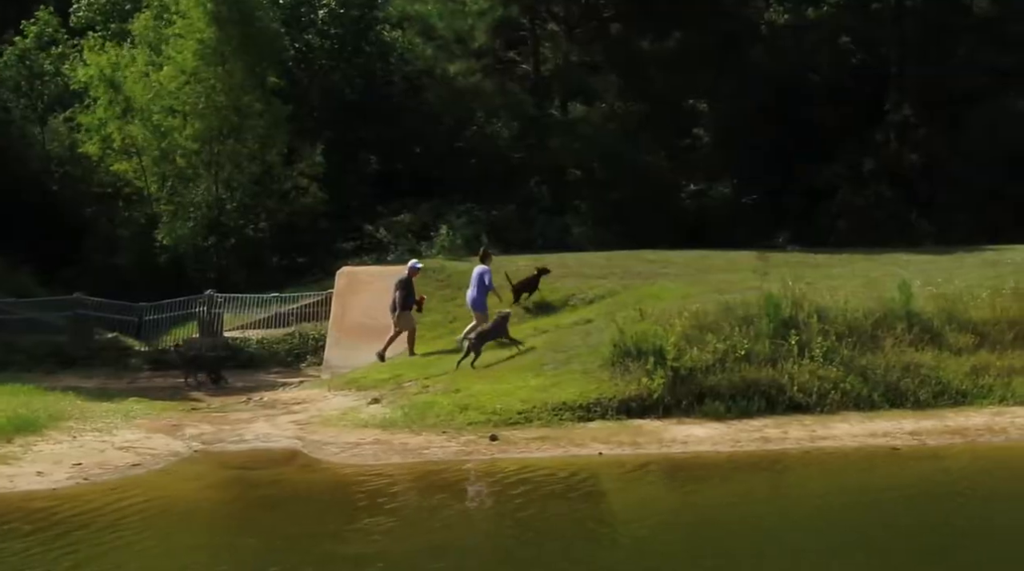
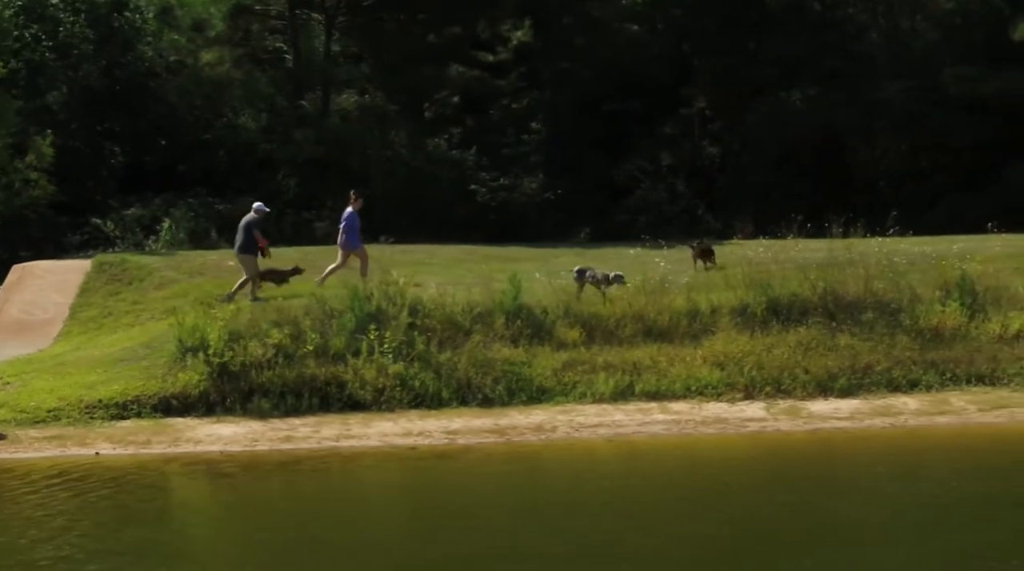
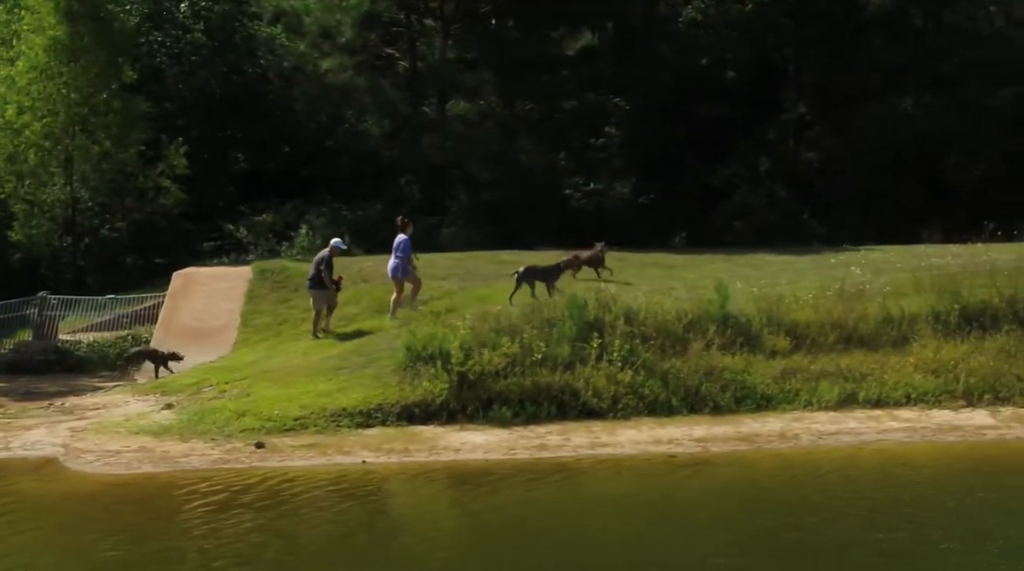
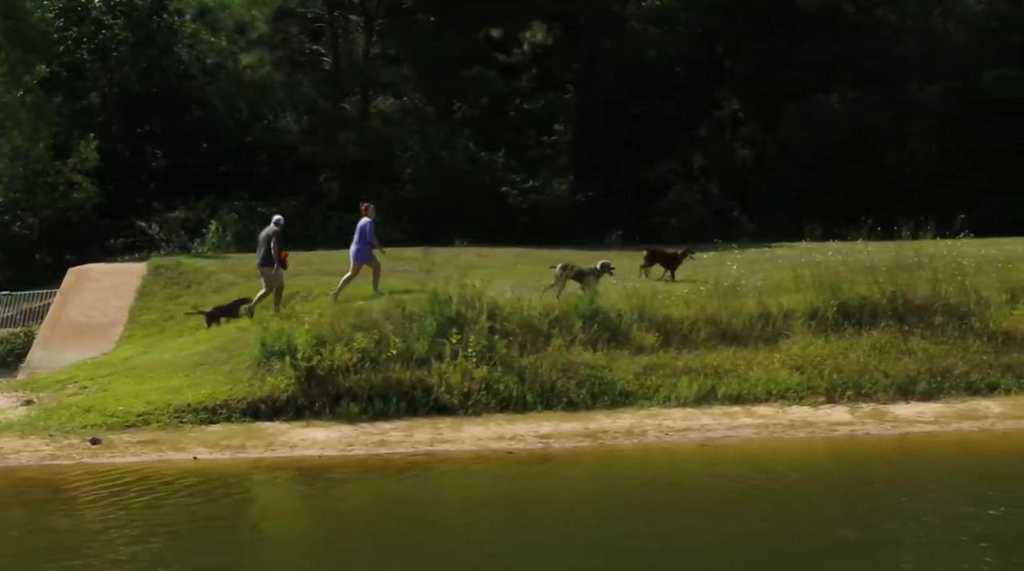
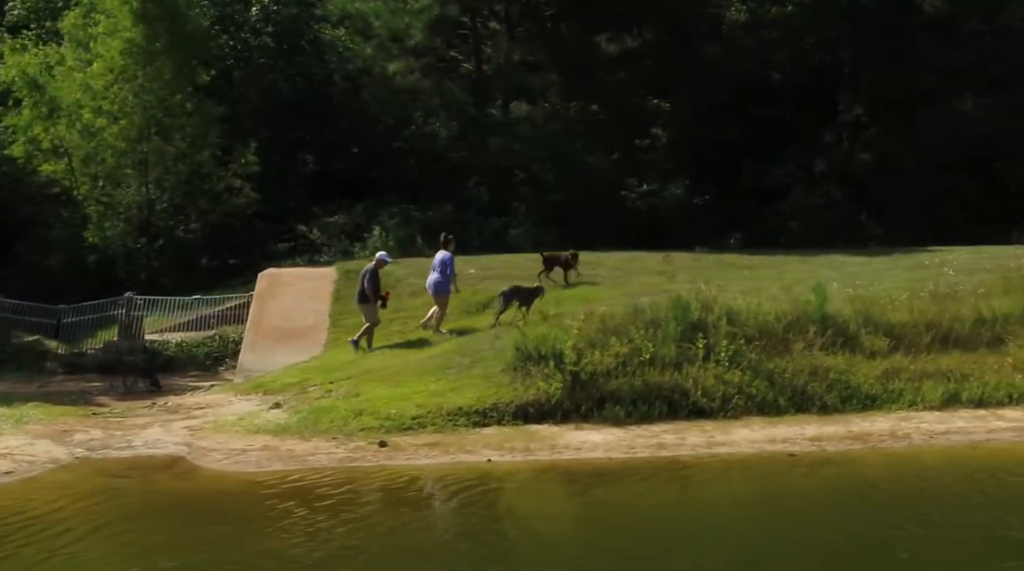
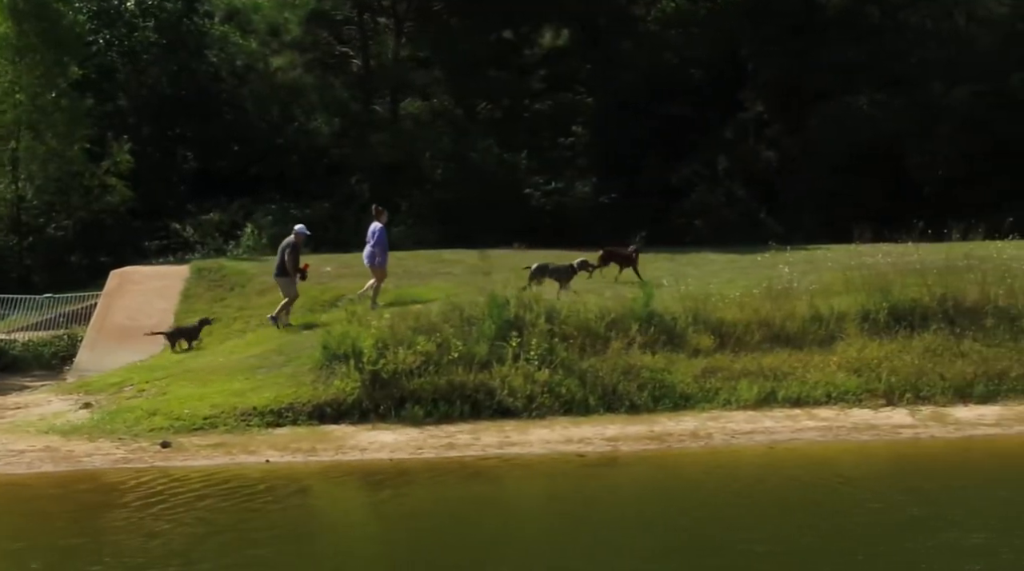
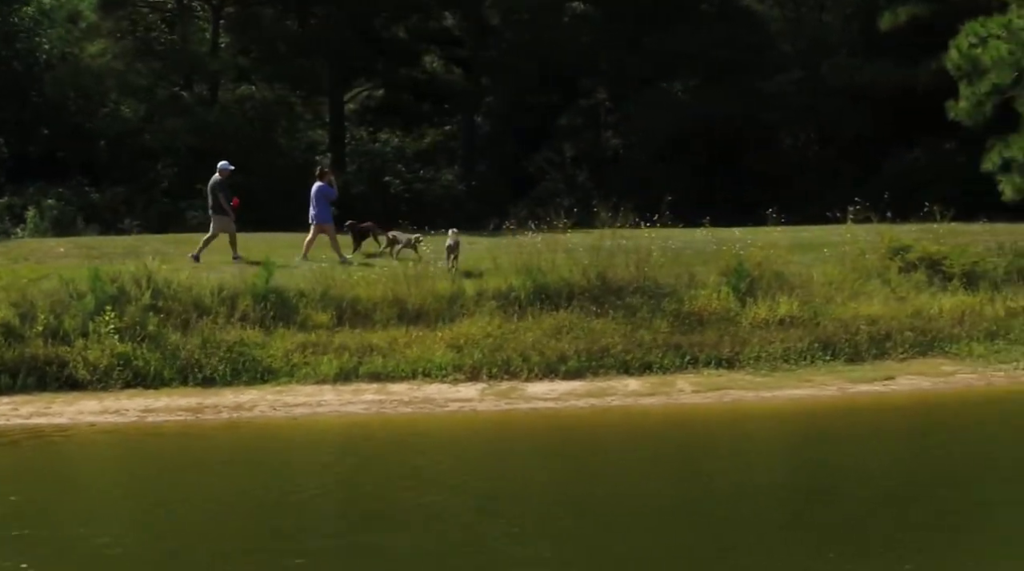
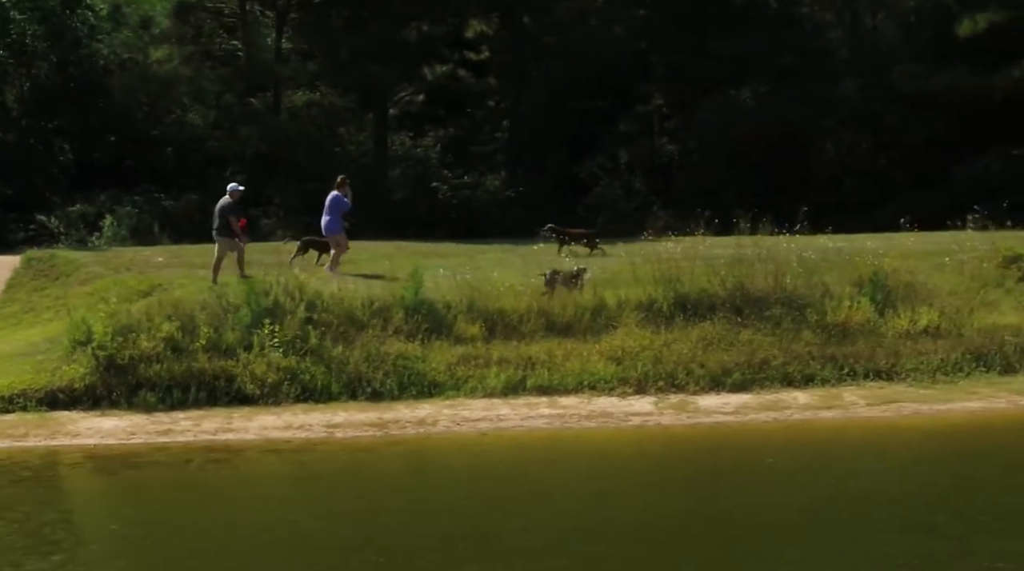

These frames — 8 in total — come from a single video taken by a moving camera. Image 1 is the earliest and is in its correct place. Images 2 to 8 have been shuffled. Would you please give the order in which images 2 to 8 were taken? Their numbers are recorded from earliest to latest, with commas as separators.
5, 3, 6, 4, 2, 8, 7
